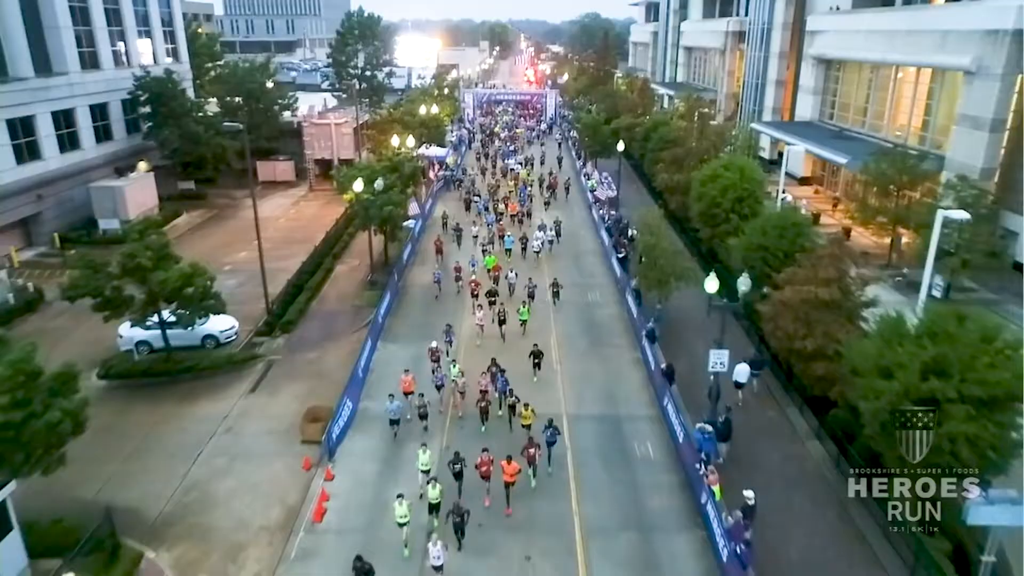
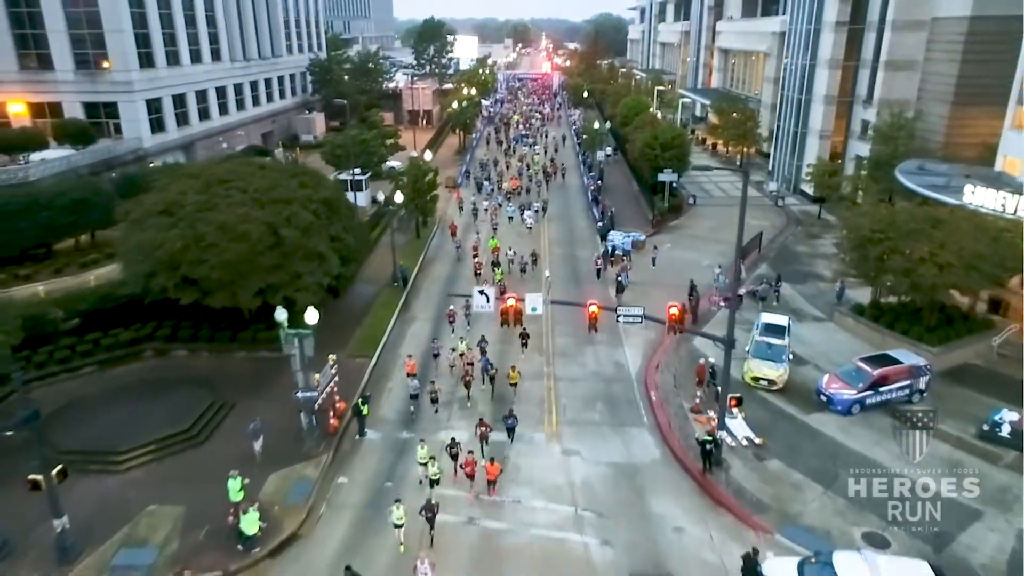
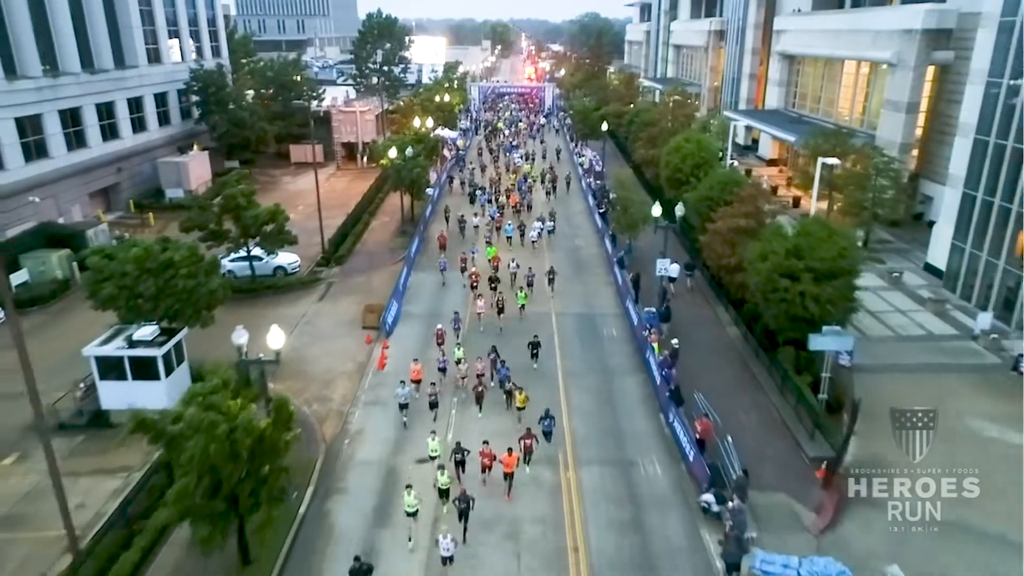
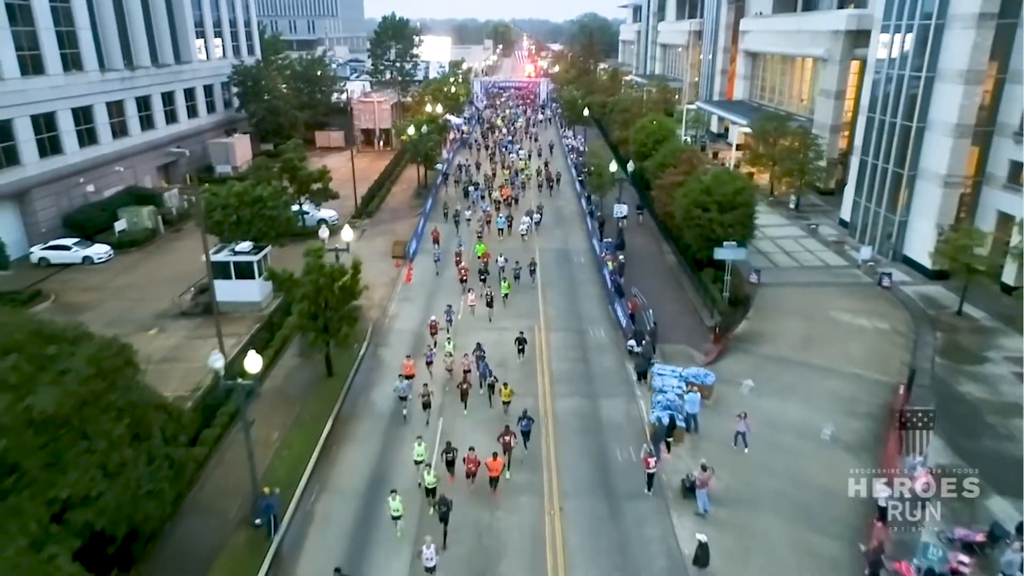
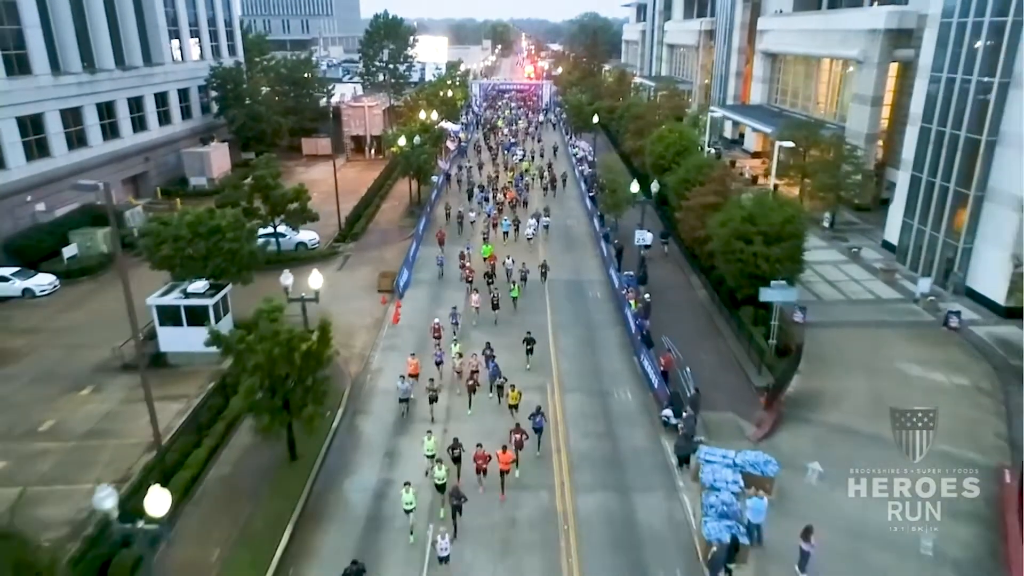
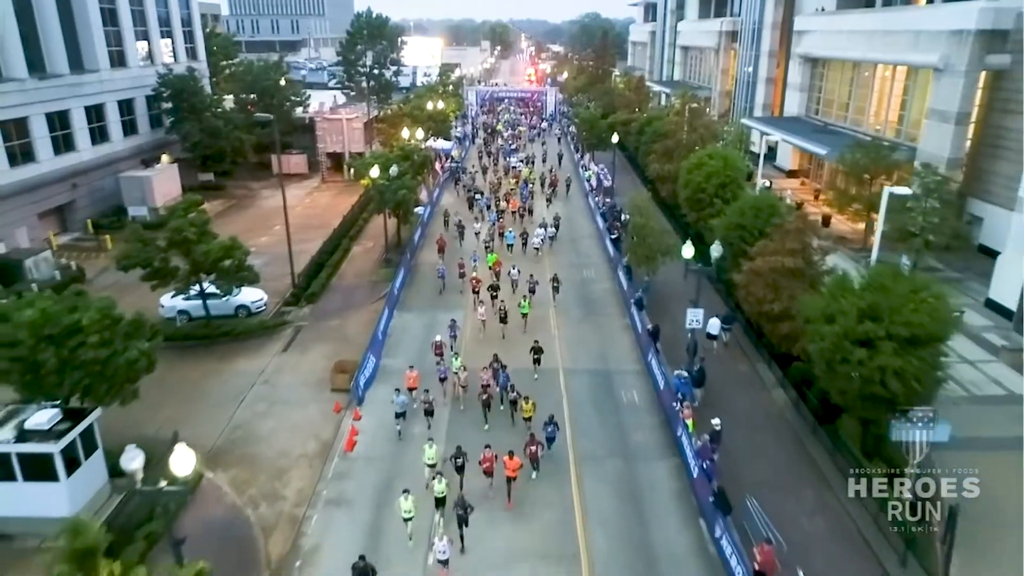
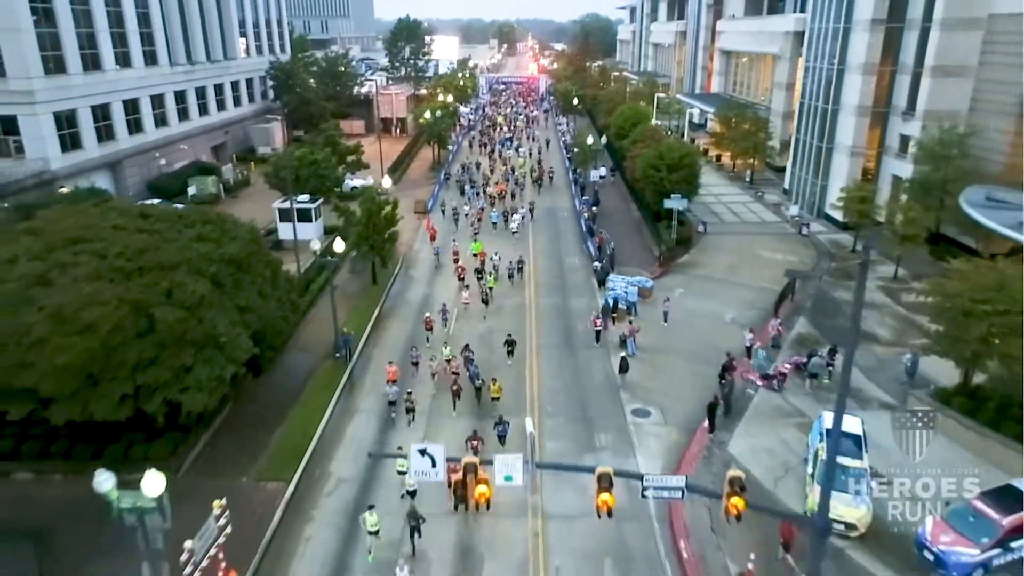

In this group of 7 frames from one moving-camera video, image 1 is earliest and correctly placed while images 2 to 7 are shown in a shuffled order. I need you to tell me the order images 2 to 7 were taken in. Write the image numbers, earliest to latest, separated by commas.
6, 3, 5, 4, 7, 2
